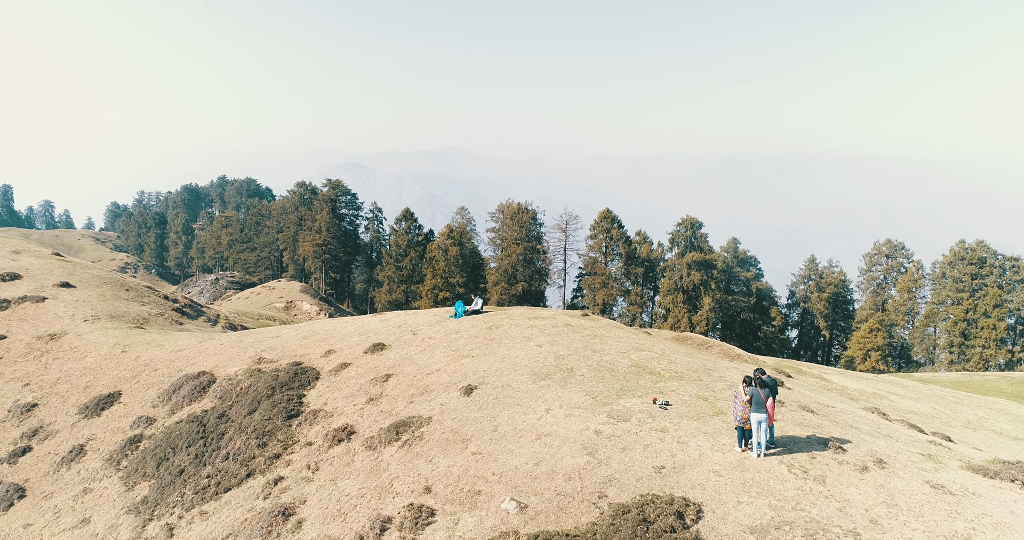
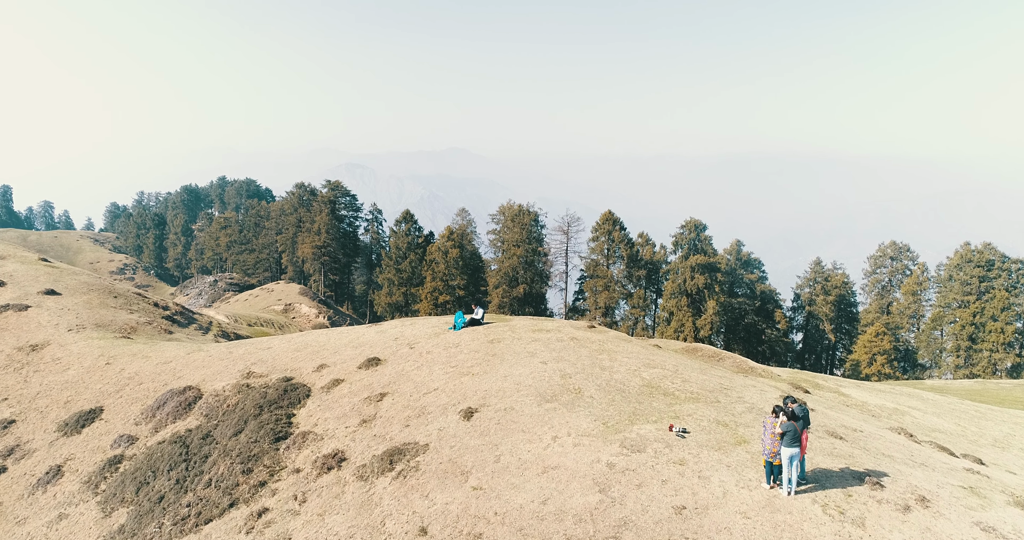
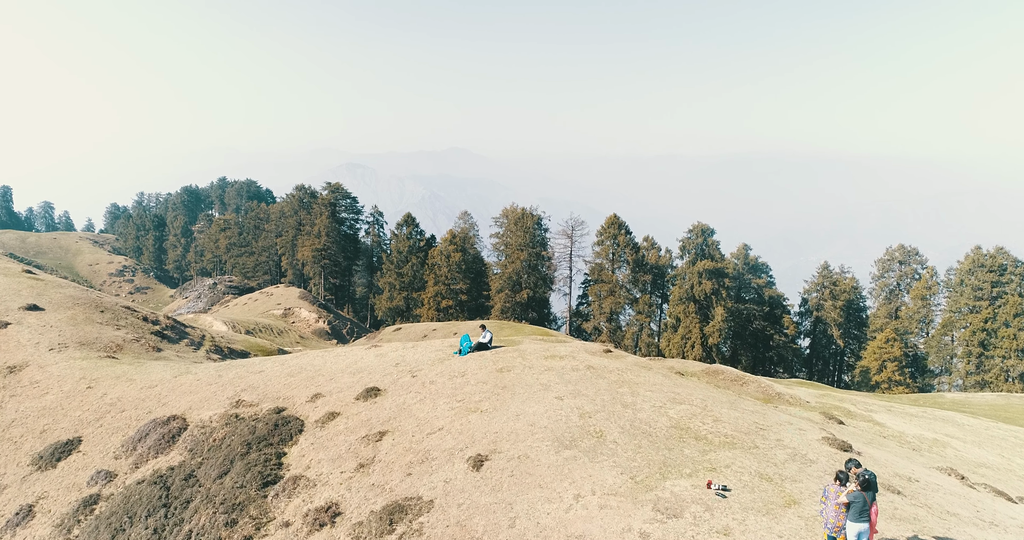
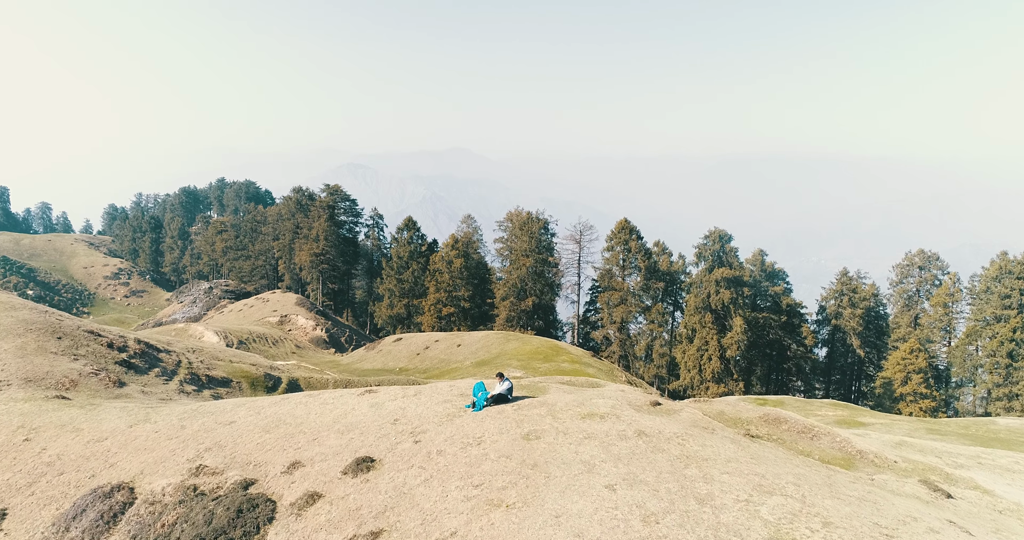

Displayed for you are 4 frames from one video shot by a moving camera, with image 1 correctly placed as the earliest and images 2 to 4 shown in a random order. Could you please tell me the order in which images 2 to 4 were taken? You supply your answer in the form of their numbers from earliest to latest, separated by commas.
2, 3, 4
